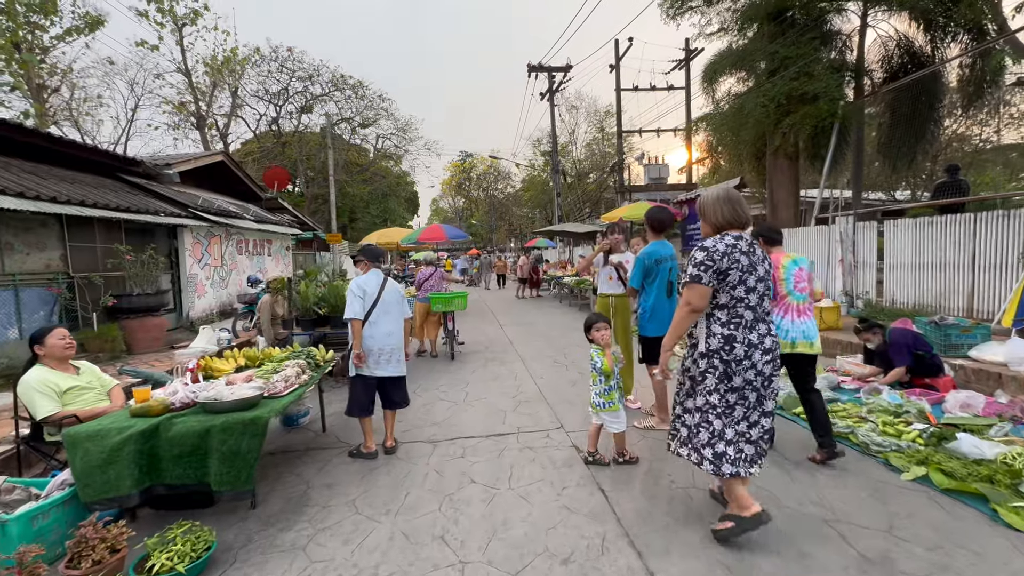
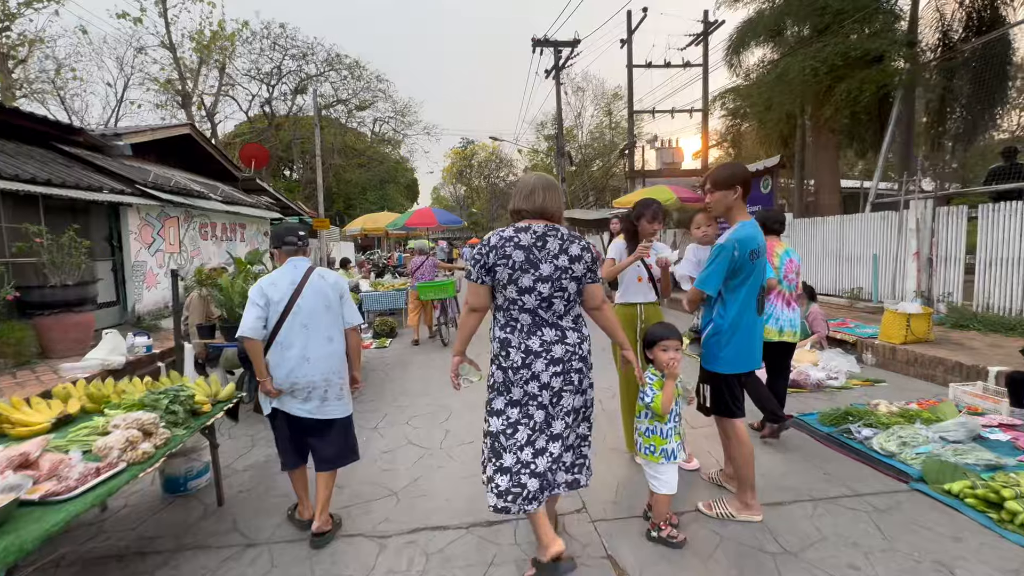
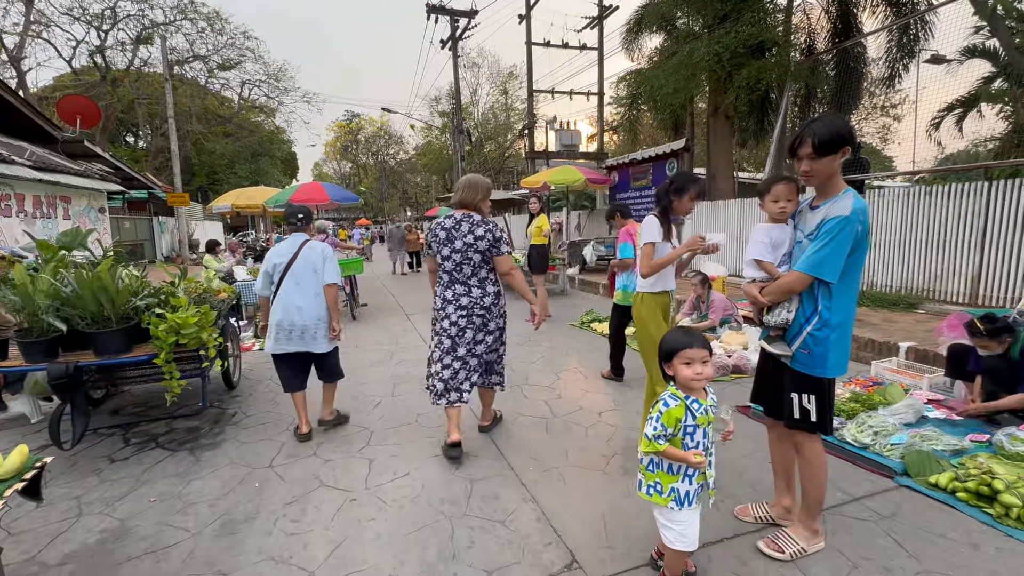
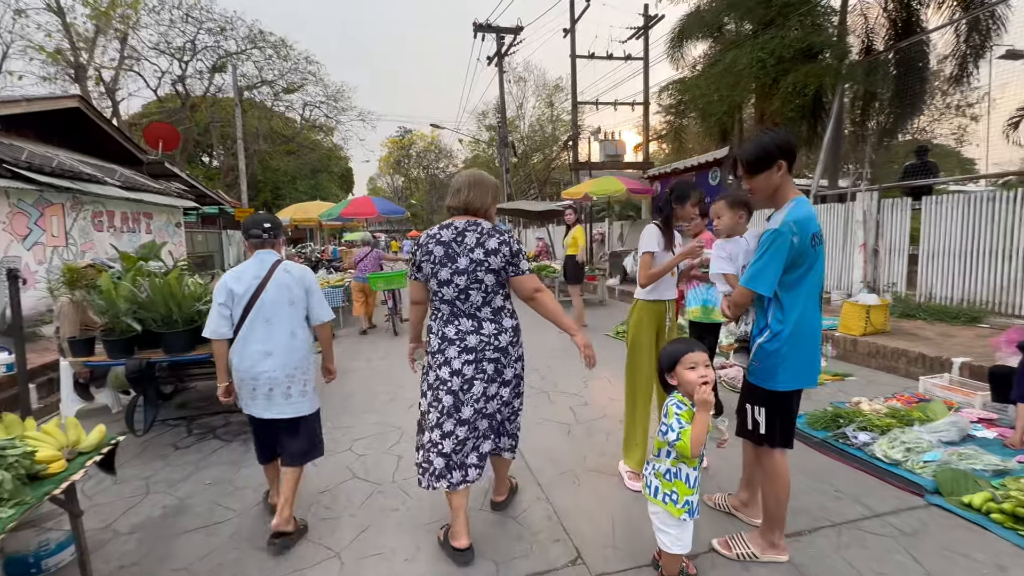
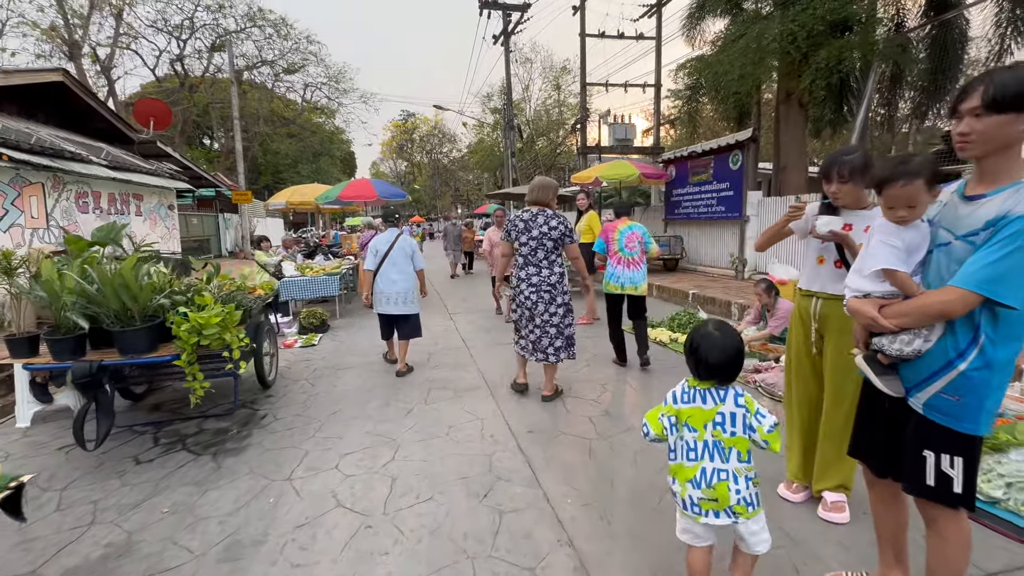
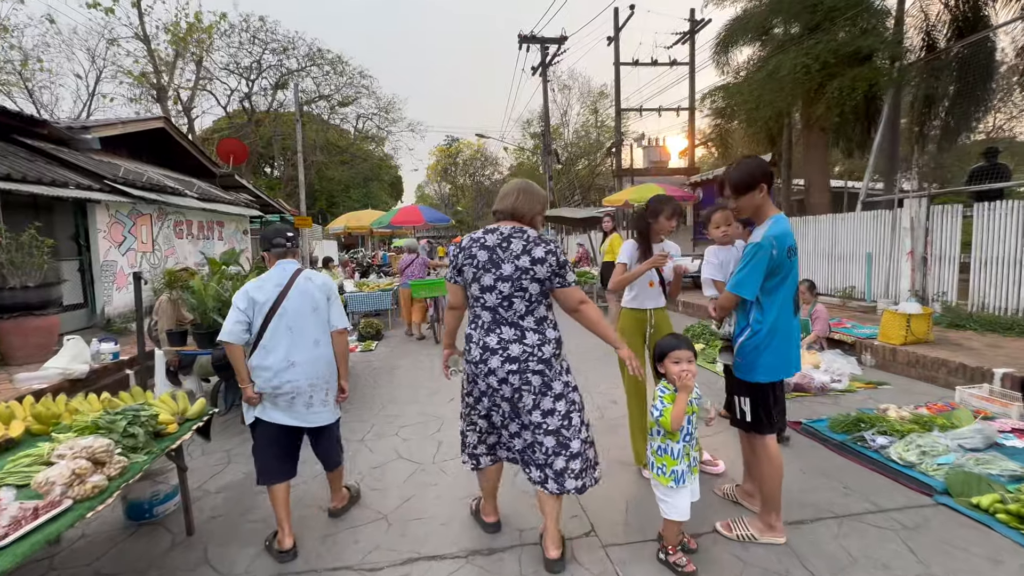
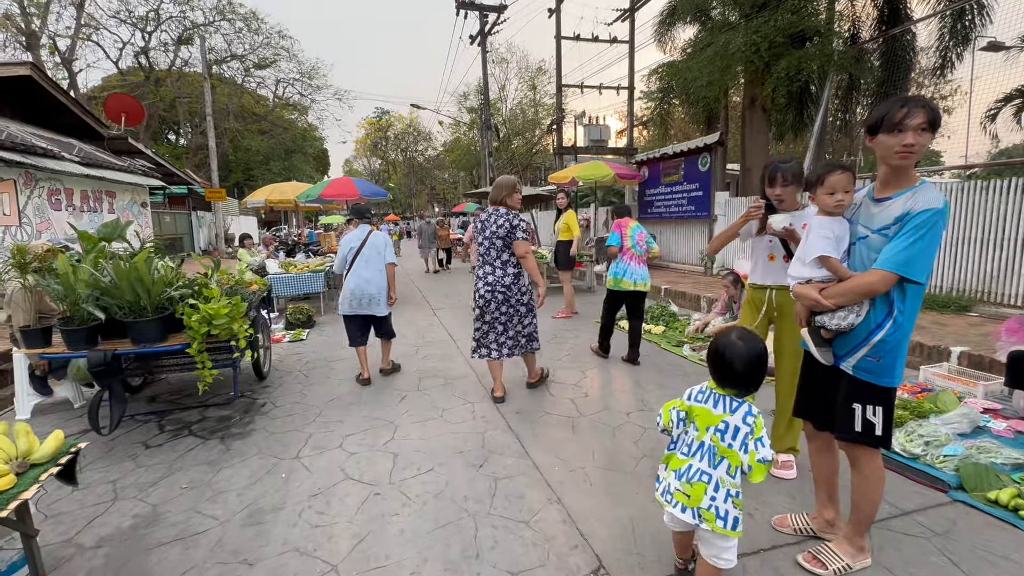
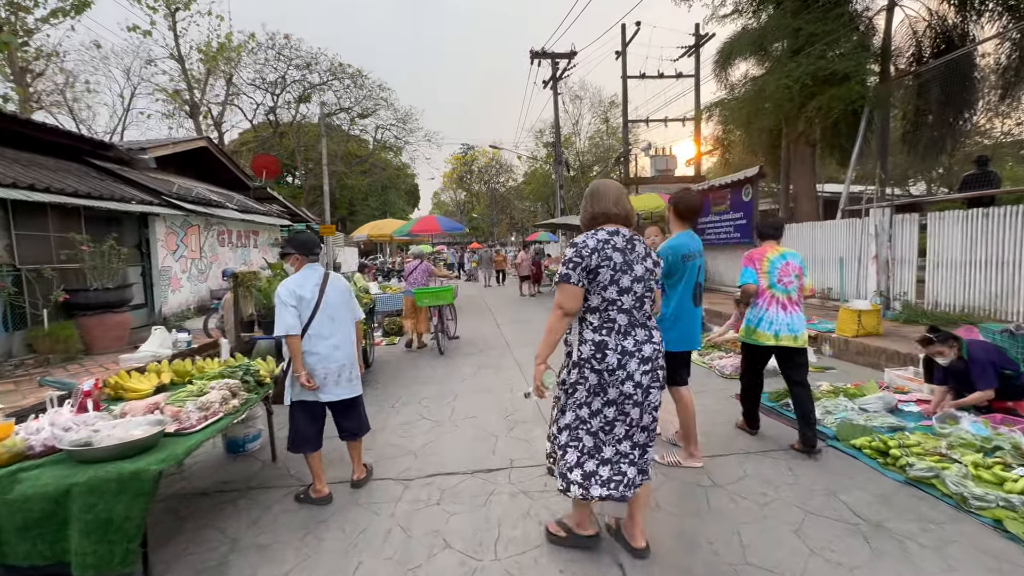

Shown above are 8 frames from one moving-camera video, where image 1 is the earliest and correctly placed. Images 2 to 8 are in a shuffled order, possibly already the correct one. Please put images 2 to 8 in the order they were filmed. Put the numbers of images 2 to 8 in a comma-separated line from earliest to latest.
8, 2, 6, 4, 3, 7, 5
